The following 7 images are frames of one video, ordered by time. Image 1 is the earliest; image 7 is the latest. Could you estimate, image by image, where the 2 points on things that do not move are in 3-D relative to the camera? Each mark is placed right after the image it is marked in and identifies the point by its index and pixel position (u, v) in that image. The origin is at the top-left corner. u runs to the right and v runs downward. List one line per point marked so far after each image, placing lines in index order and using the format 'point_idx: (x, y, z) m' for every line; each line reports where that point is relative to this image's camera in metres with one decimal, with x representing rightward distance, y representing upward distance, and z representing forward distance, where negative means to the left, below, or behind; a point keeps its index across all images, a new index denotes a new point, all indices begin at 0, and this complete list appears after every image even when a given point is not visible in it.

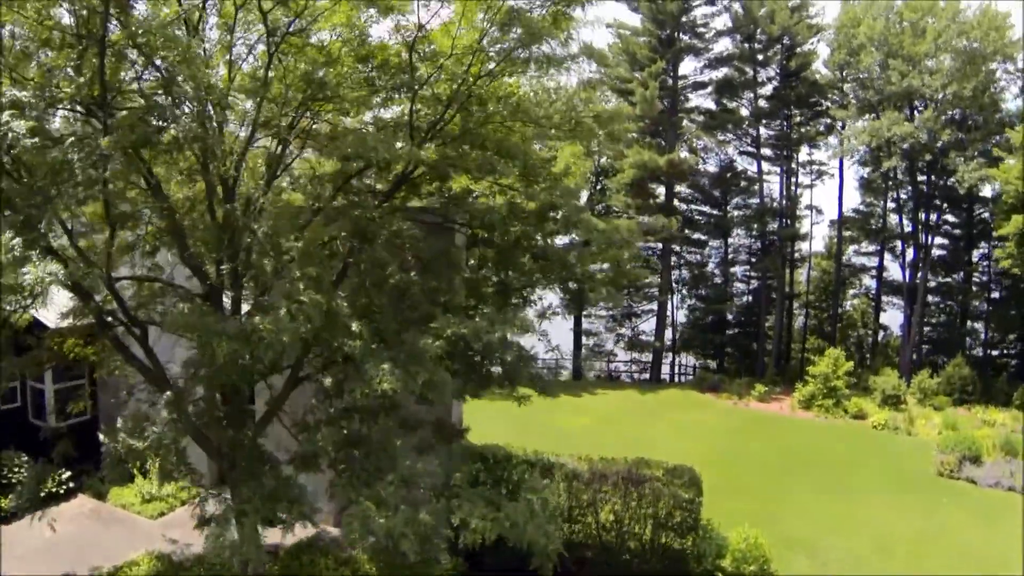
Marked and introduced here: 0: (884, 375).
0: (+7.8, -1.9, +16.5) m
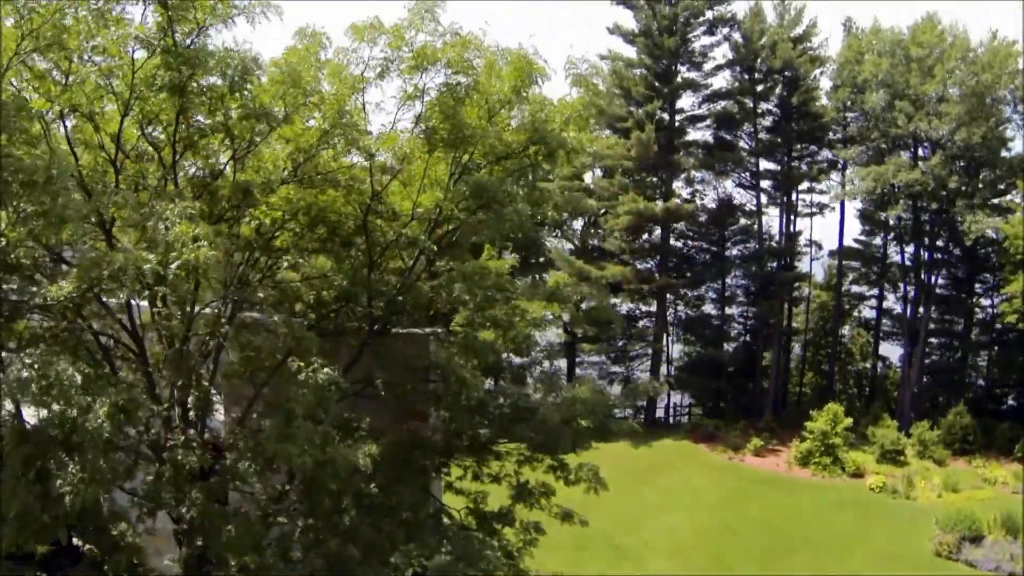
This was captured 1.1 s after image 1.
0: (+7.5, -2.8, +16.0) m
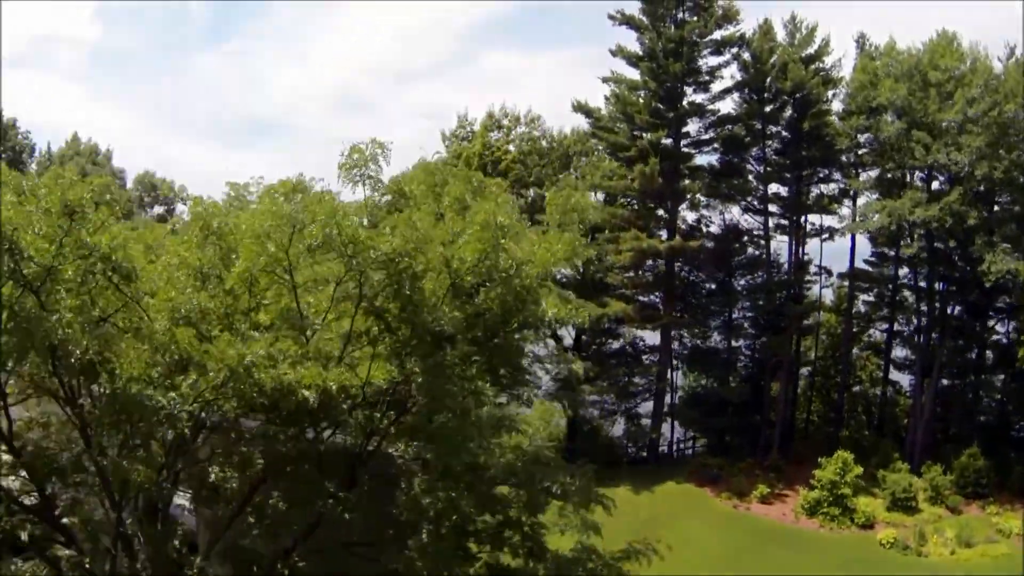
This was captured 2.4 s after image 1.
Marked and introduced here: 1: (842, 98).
0: (+7.5, -3.6, +15.4) m
1: (+7.2, +4.1, +17.3) m
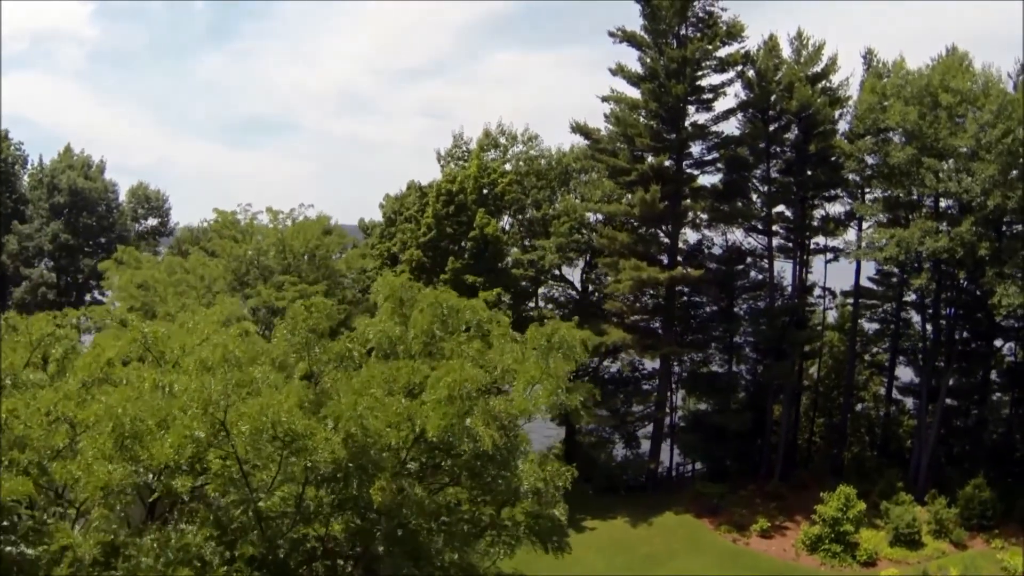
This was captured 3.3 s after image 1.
0: (+7.4, -4.1, +15.2) m
1: (+7.1, +3.6, +16.8) m
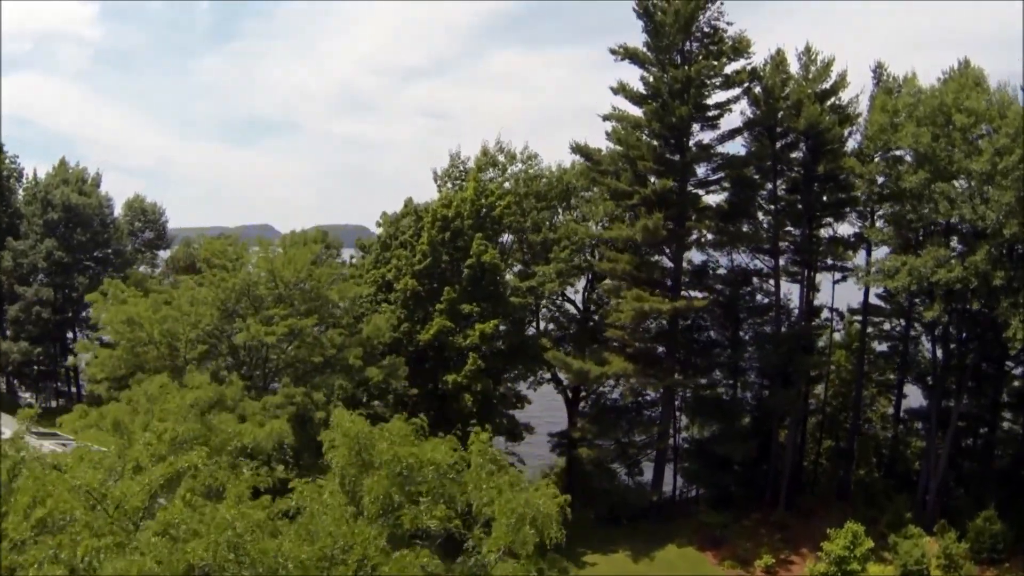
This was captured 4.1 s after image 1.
0: (+7.4, -4.6, +14.8) m
1: (+7.1, +3.1, +16.3) m
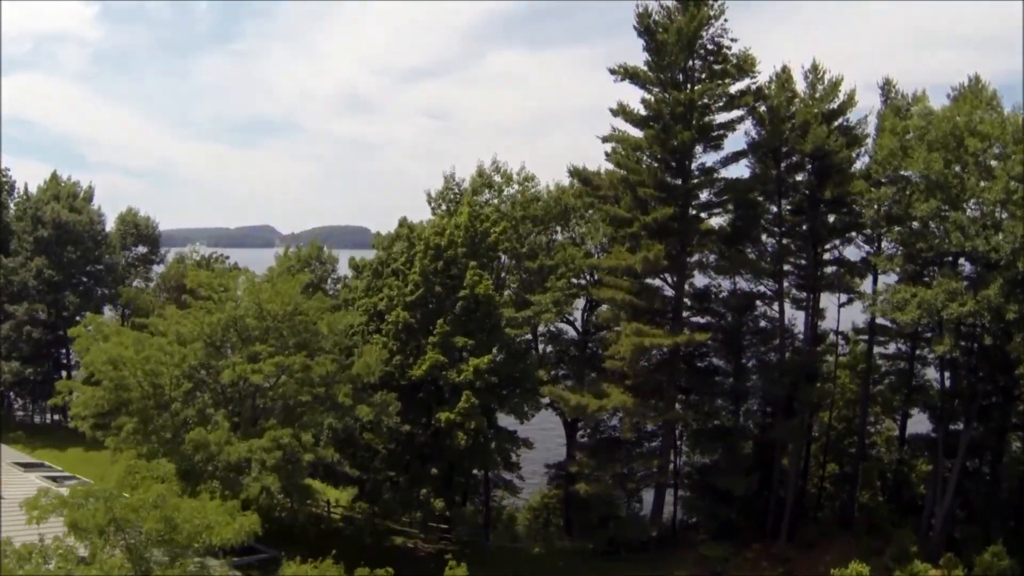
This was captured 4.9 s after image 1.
0: (+7.3, -5.1, +14.4) m
1: (+7.0, +2.6, +15.8) m
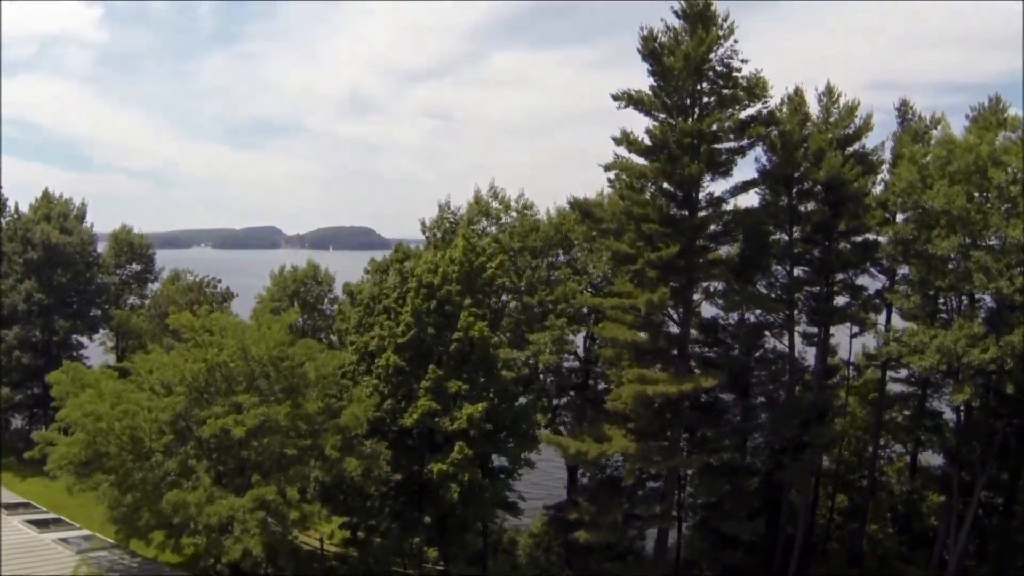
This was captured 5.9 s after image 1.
0: (+7.2, -5.8, +13.8) m
1: (+7.0, +2.0, +15.0) m
